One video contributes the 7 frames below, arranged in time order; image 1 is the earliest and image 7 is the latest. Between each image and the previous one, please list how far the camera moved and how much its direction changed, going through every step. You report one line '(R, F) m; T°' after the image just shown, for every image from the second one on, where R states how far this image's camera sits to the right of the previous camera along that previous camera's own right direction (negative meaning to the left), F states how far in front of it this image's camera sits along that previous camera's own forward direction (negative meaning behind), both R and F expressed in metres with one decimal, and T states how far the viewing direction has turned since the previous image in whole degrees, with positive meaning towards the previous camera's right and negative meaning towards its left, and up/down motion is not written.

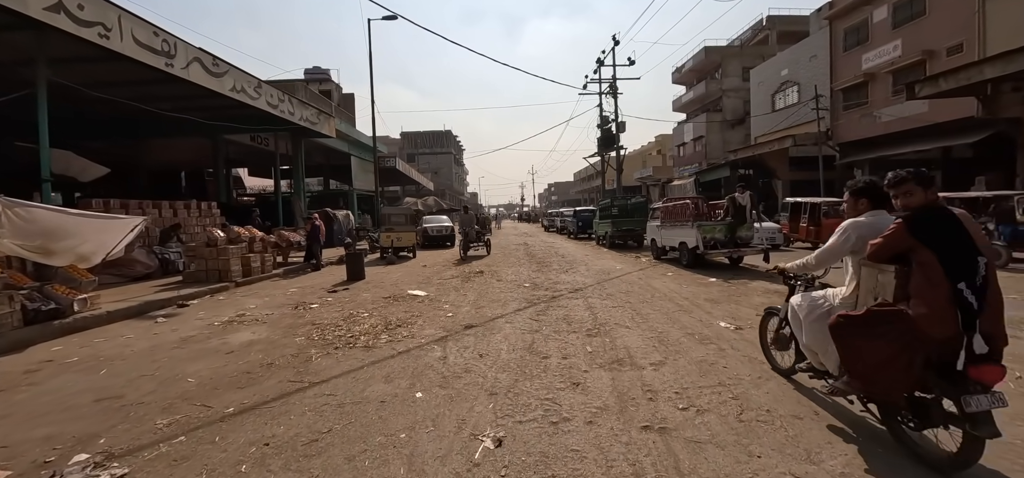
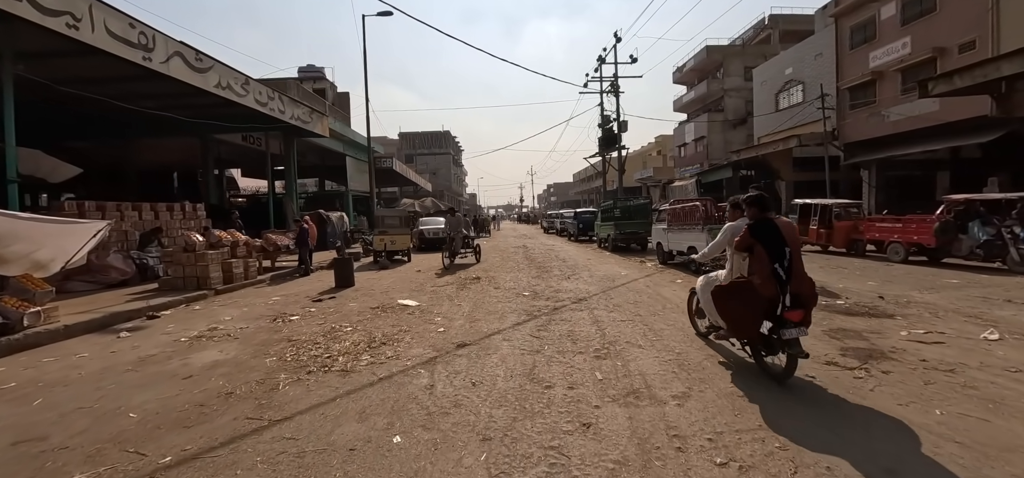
(0.0, +0.7) m; 0°
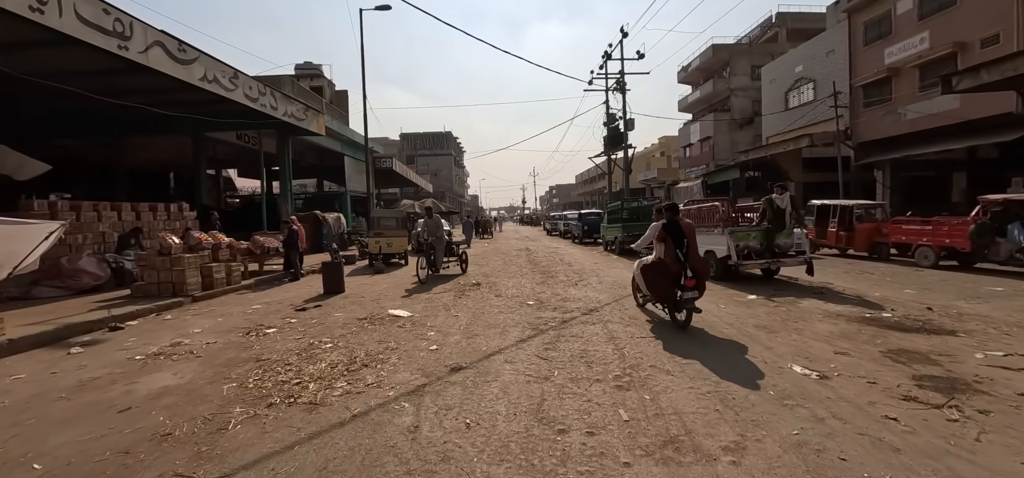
(0.0, +0.9) m; 0°
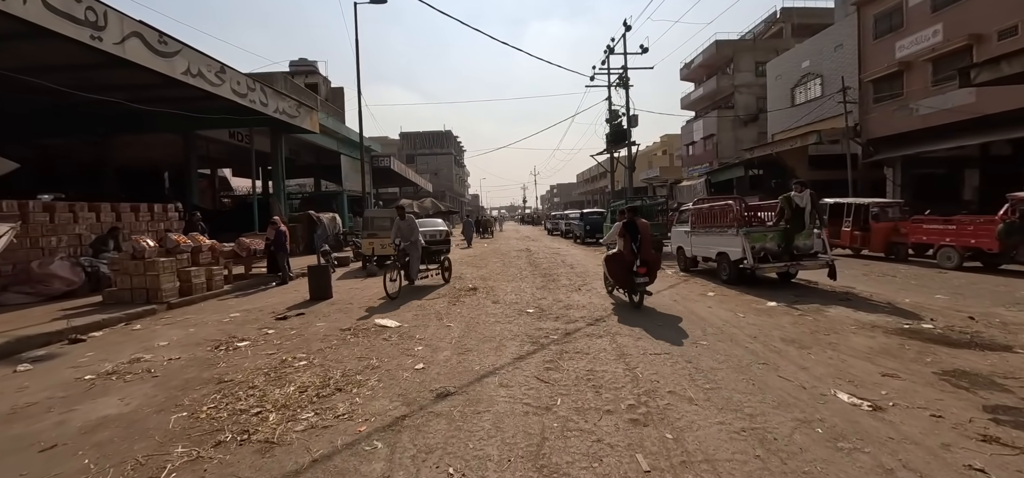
(+0.1, +0.7) m; 0°
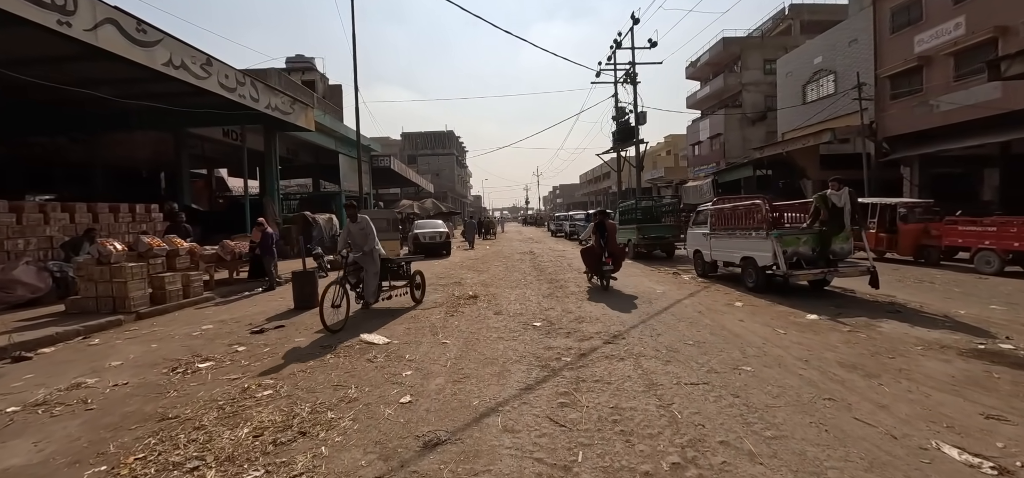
(0.0, +0.9) m; 0°
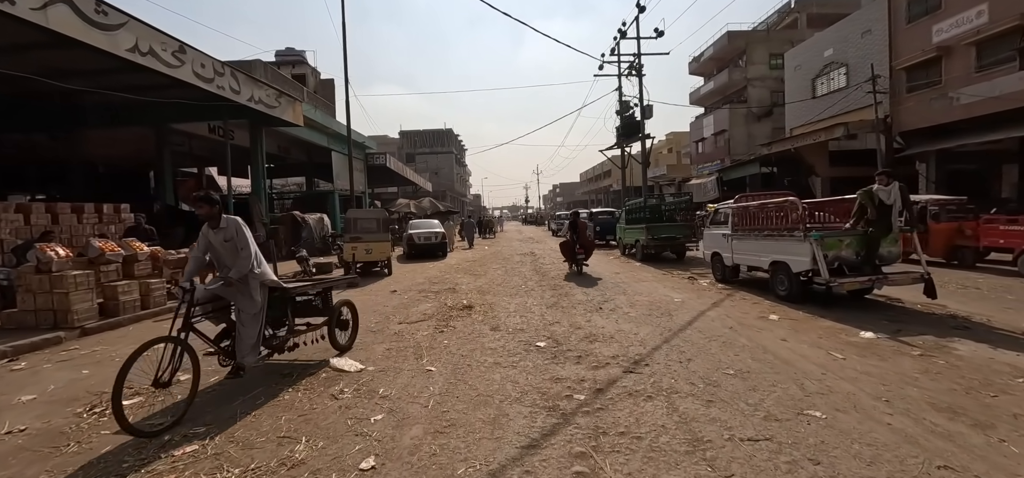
(0.0, +1.1) m; 0°
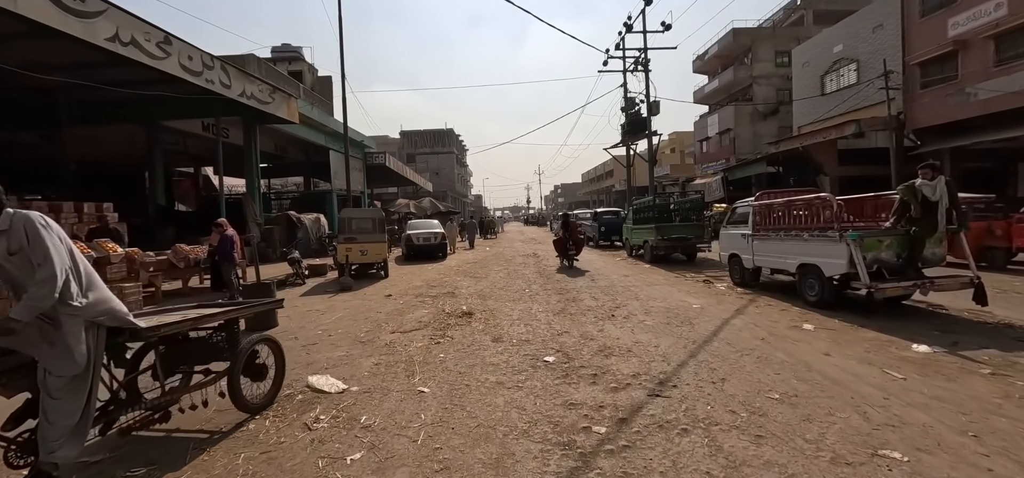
(0.0, +0.7) m; 0°
